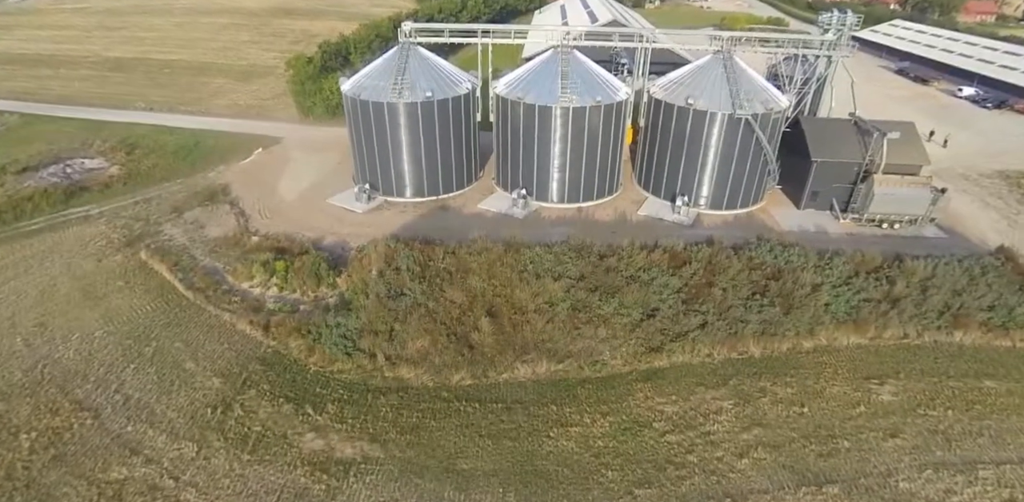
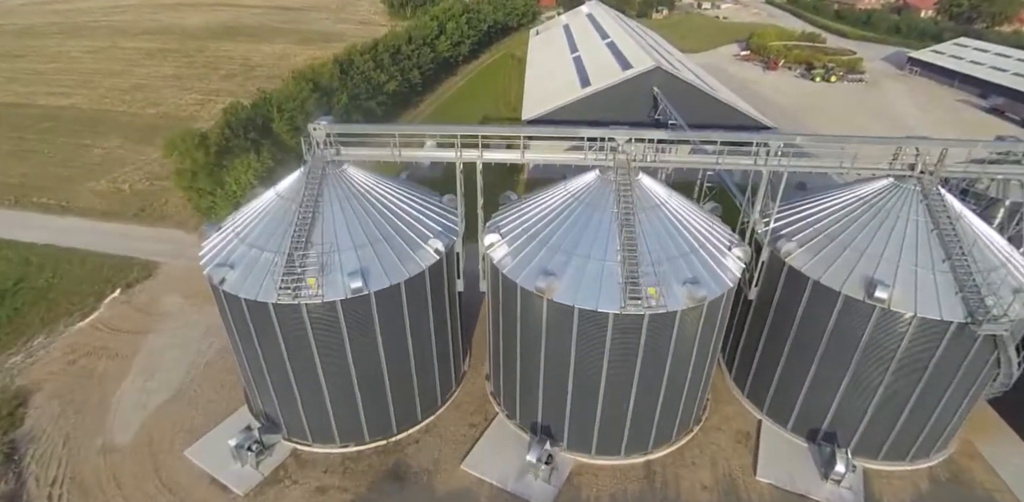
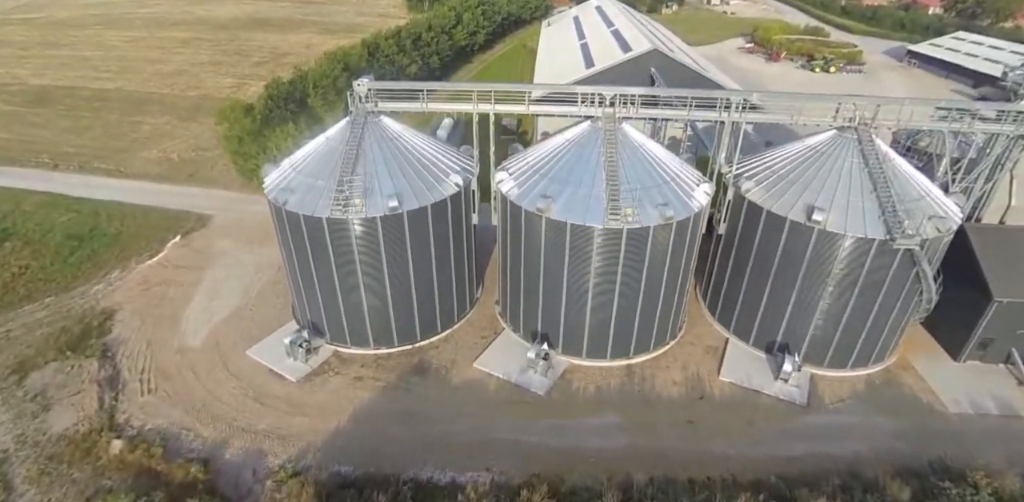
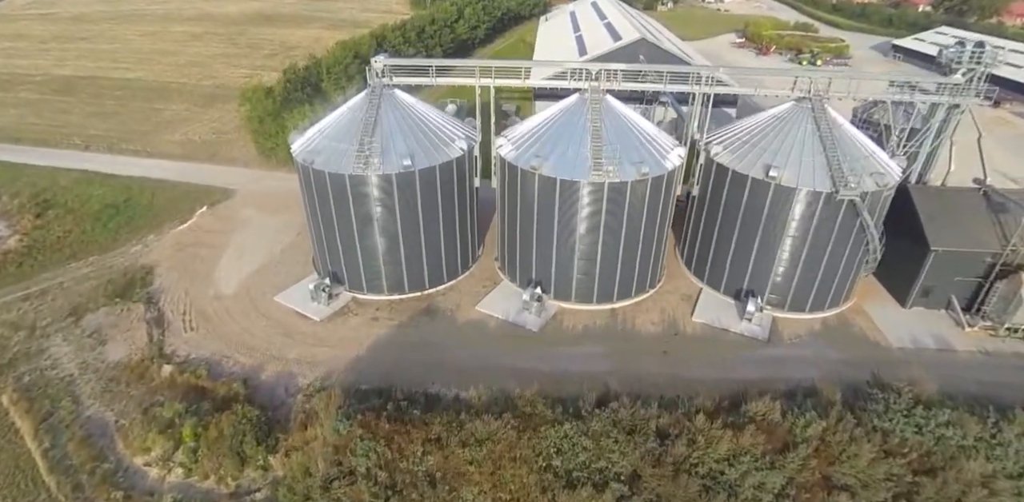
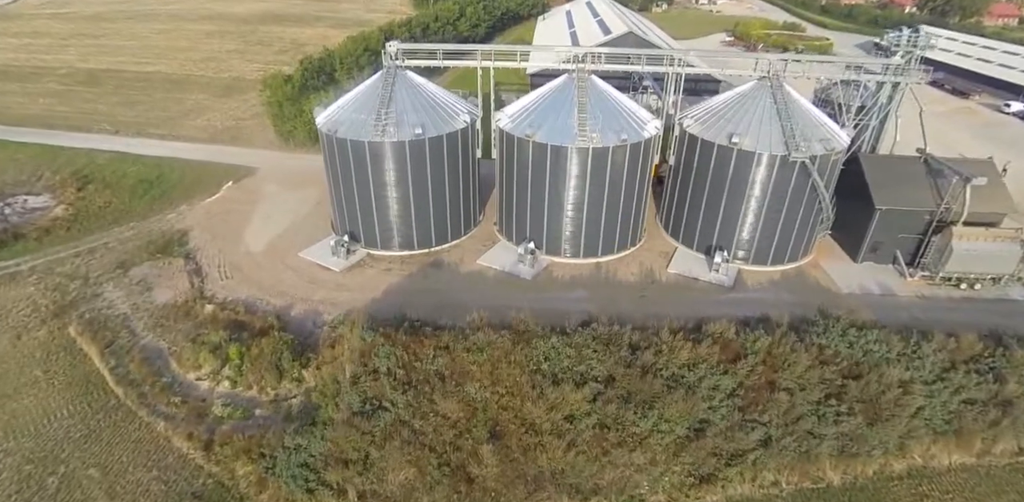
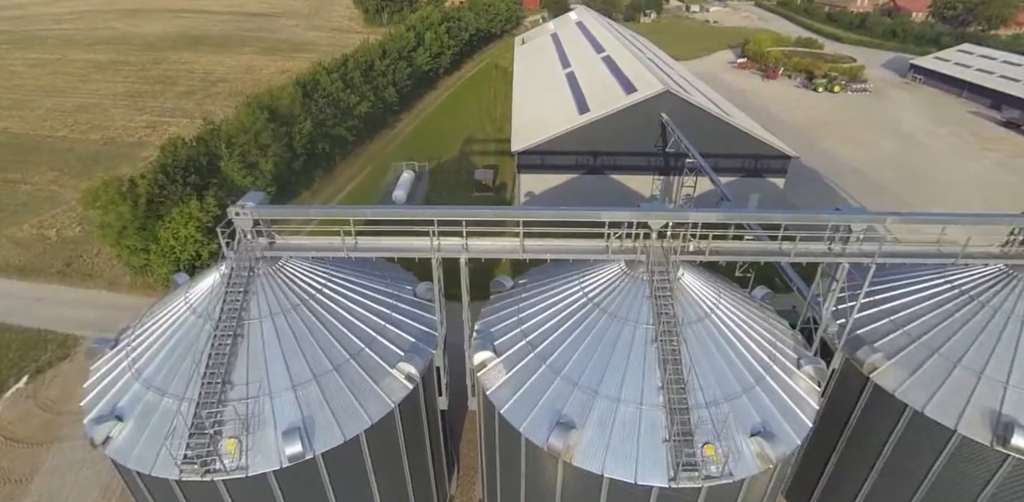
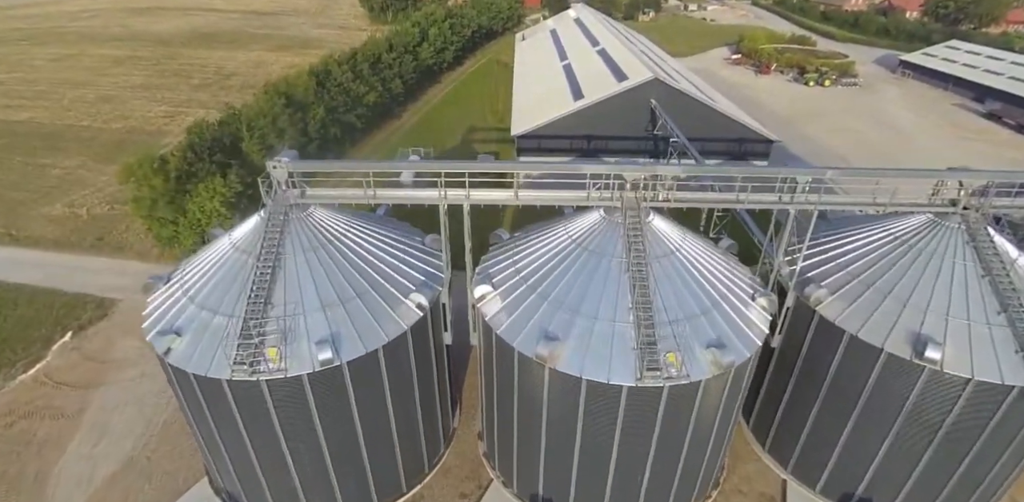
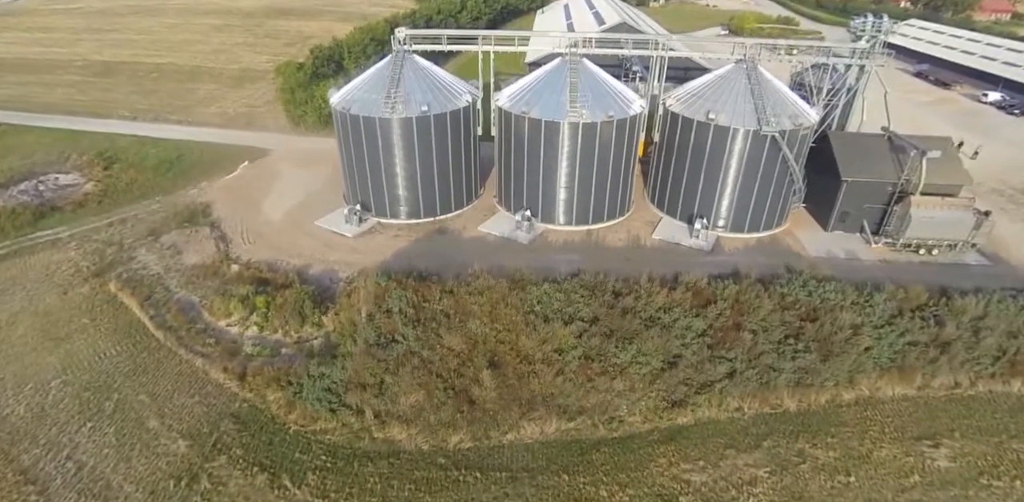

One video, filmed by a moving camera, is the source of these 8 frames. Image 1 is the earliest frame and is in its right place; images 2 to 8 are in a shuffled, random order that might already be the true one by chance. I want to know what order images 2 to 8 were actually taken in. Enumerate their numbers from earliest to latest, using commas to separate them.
8, 5, 4, 3, 2, 7, 6
